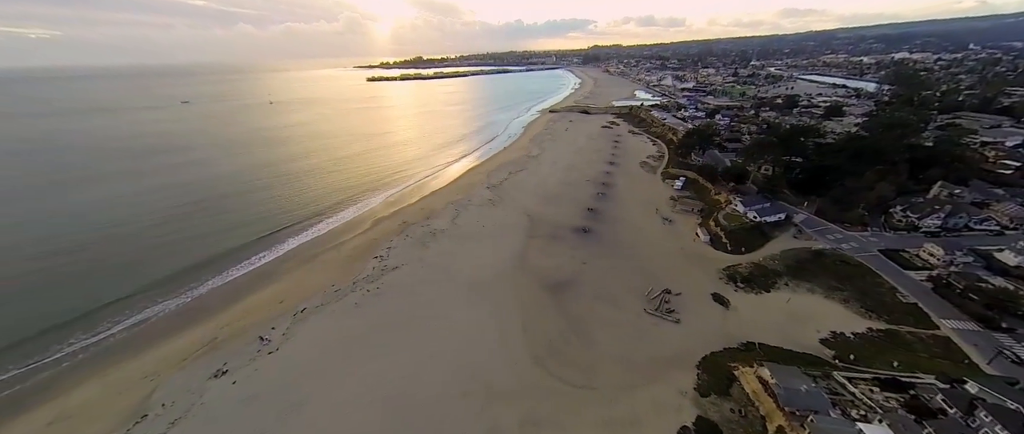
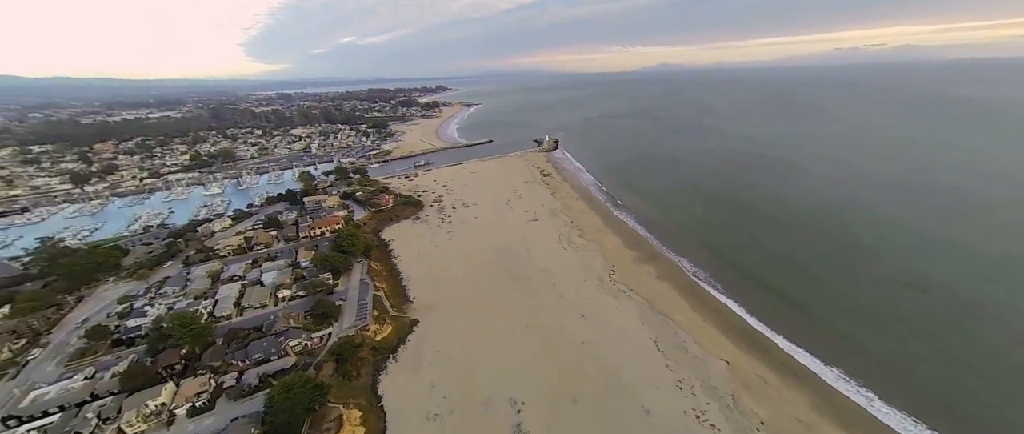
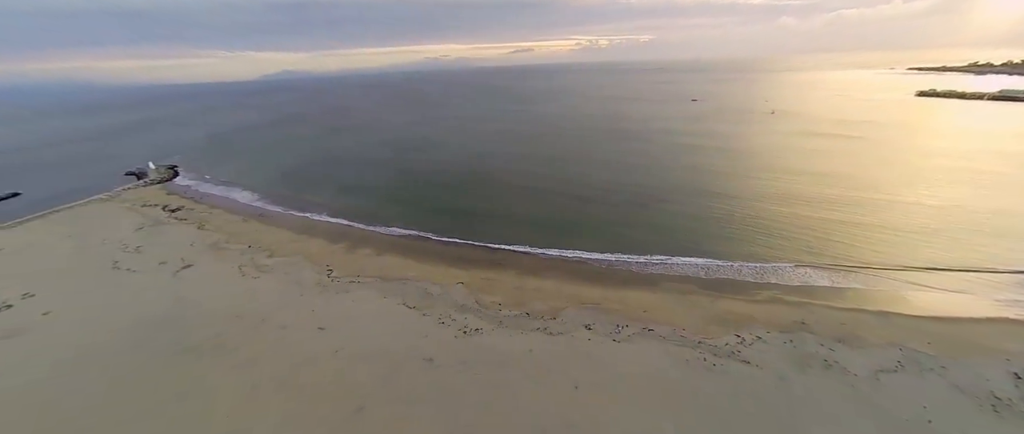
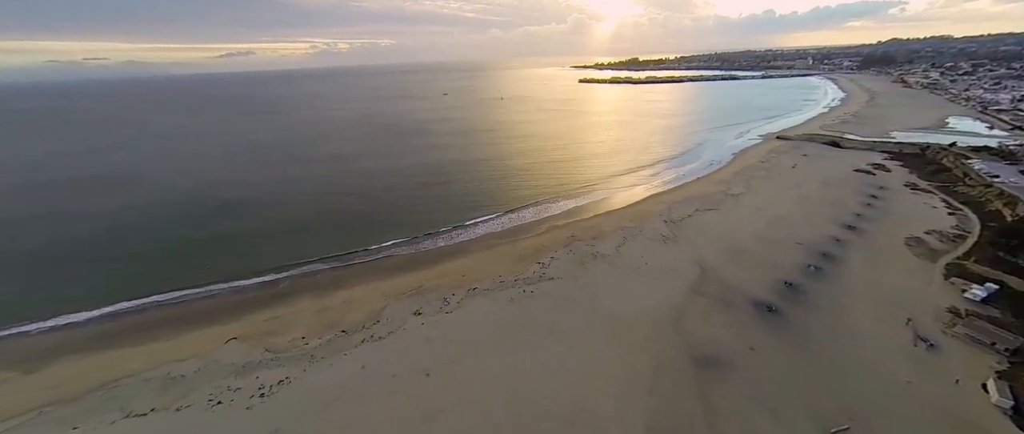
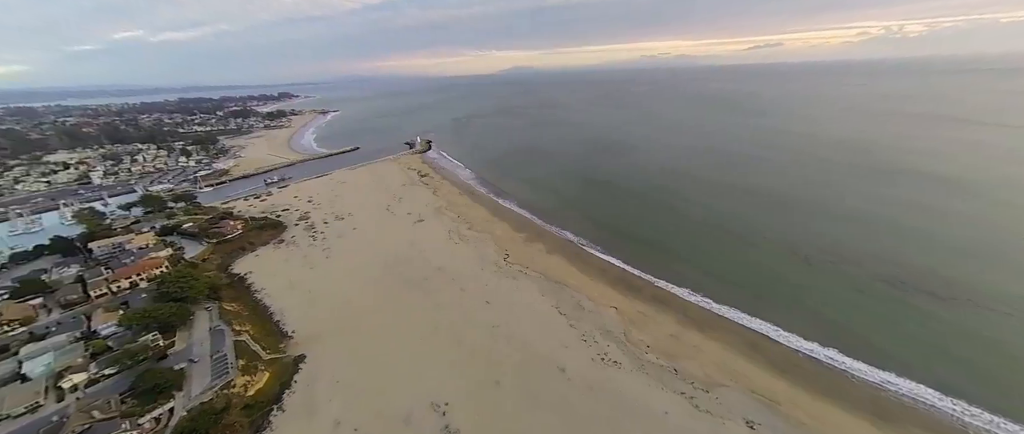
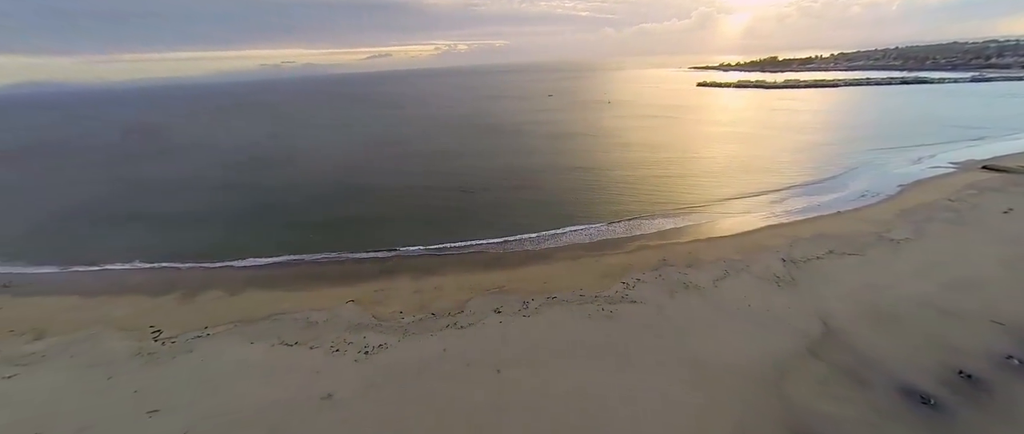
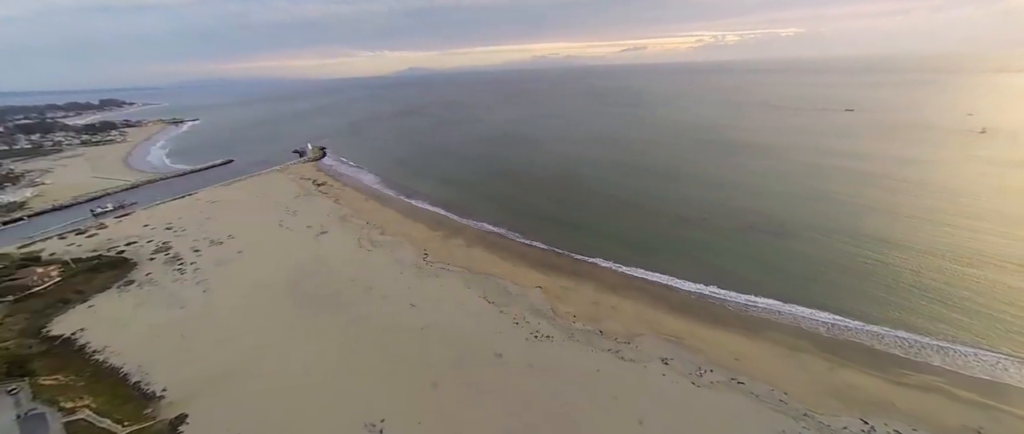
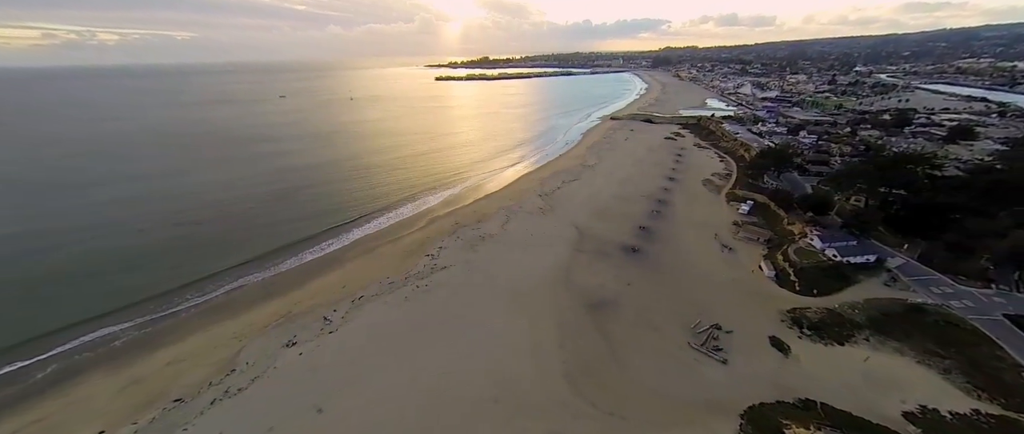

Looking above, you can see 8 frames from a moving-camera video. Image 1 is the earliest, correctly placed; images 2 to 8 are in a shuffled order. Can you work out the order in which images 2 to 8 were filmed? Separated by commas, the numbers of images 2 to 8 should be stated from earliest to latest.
8, 4, 6, 3, 7, 5, 2
